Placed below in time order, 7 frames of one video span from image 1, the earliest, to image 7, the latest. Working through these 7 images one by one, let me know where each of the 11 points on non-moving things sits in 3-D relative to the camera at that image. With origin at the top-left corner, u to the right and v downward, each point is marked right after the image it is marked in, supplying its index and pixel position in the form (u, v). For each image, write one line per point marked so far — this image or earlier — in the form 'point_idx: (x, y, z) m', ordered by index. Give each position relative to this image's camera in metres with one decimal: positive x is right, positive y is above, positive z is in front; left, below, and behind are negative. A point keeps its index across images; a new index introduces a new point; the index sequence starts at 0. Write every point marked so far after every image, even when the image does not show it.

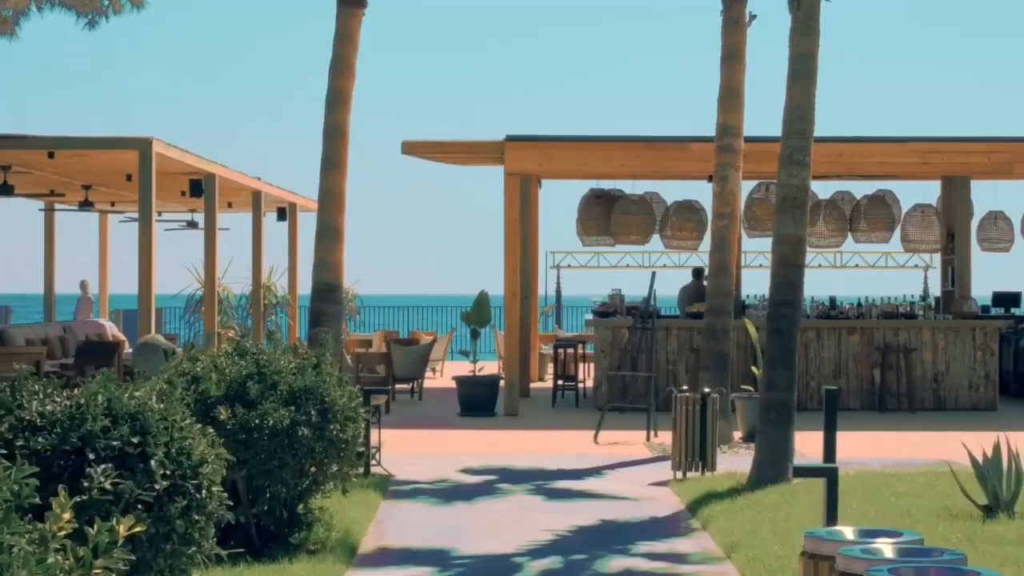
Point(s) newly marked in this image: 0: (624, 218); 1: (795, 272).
0: (+1.4, +0.9, +14.2) m
1: (+2.0, +0.1, +8.2) m
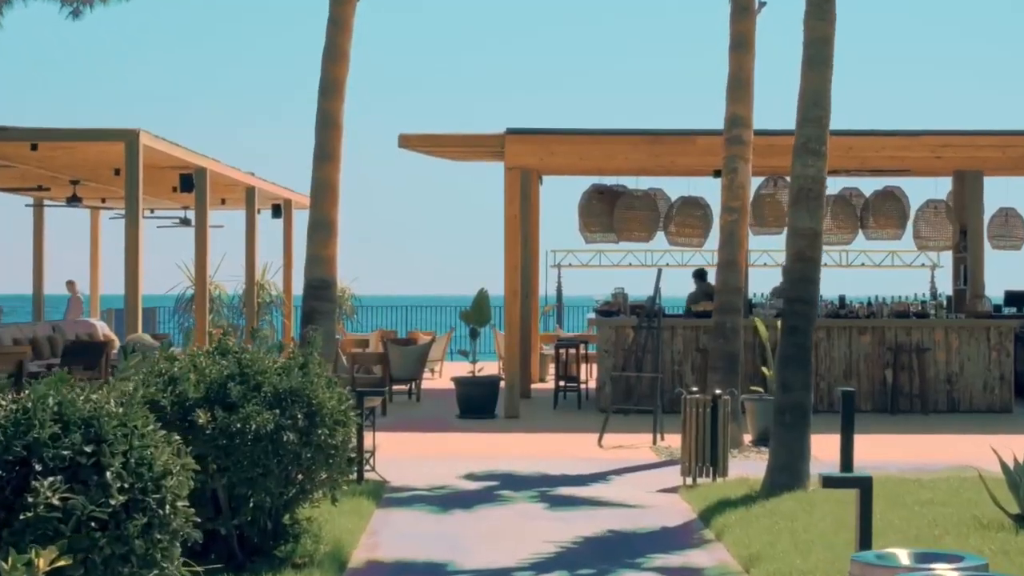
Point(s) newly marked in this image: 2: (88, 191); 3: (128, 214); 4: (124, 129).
0: (+1.4, +0.9, +13.8) m
1: (+2.0, +0.1, +7.8) m
2: (-5.9, +1.3, +15.9) m
3: (-3.9, +0.8, +11.7) m
4: (-3.9, +1.6, +11.7) m
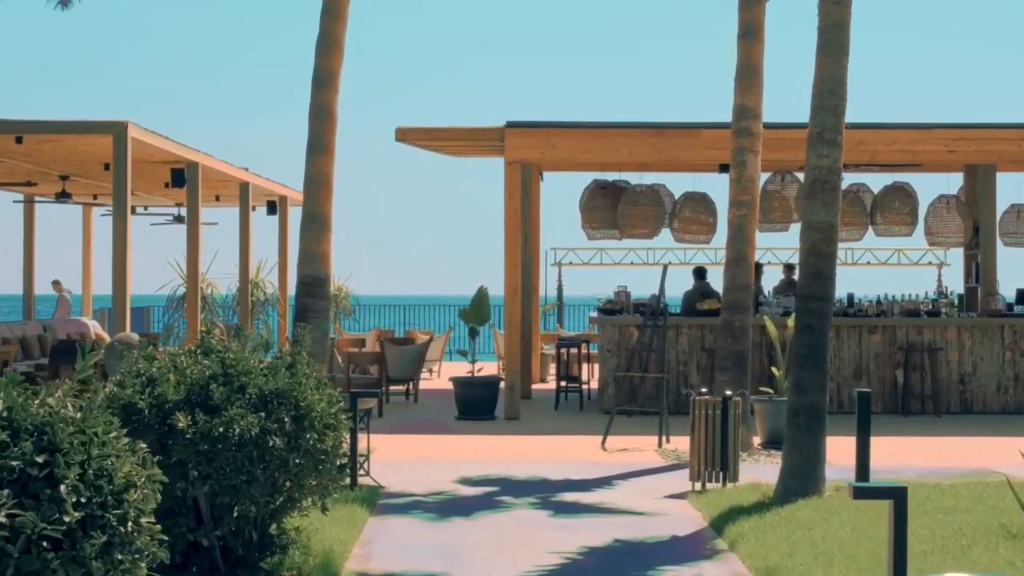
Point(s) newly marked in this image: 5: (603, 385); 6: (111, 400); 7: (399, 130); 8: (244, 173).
0: (+1.4, +0.9, +13.4) m
1: (+2.0, +0.2, +7.4) m
2: (-5.9, +1.4, +15.6) m
3: (-3.9, +0.8, +11.3) m
4: (-3.9, +1.6, +11.3) m
5: (+1.0, -1.1, +12.7) m
6: (-1.8, -0.5, +5.2) m
7: (-1.2, +1.7, +12.6) m
8: (-3.6, +1.6, +15.7) m
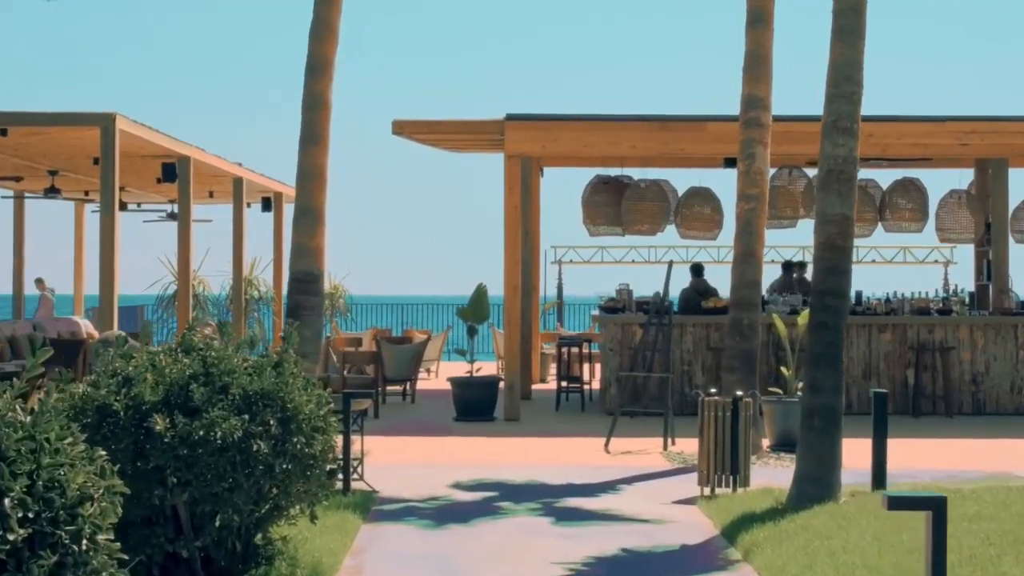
0: (+1.4, +0.9, +13.1) m
1: (+2.0, +0.2, +7.1) m
2: (-5.9, +1.4, +15.2) m
3: (-3.9, +0.8, +11.0) m
4: (-3.9, +1.7, +11.0) m
5: (+1.0, -1.0, +12.3) m
6: (-1.8, -0.5, +4.9) m
7: (-1.2, +1.8, +12.2) m
8: (-3.7, +1.6, +15.4) m
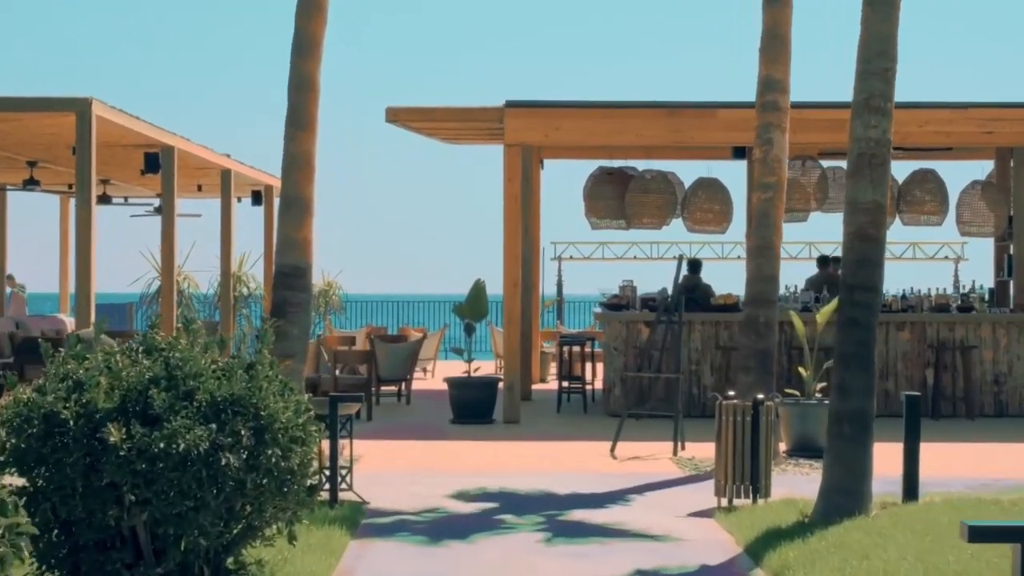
0: (+1.4, +1.0, +12.5) m
1: (+2.0, +0.2, +6.5) m
2: (-5.9, +1.4, +14.6) m
3: (-3.9, +0.8, +10.4) m
4: (-3.9, +1.7, +10.4) m
5: (+1.0, -1.0, +11.7) m
6: (-1.8, -0.4, +4.3) m
7: (-1.2, +1.8, +11.6) m
8: (-3.7, +1.7, +14.8) m
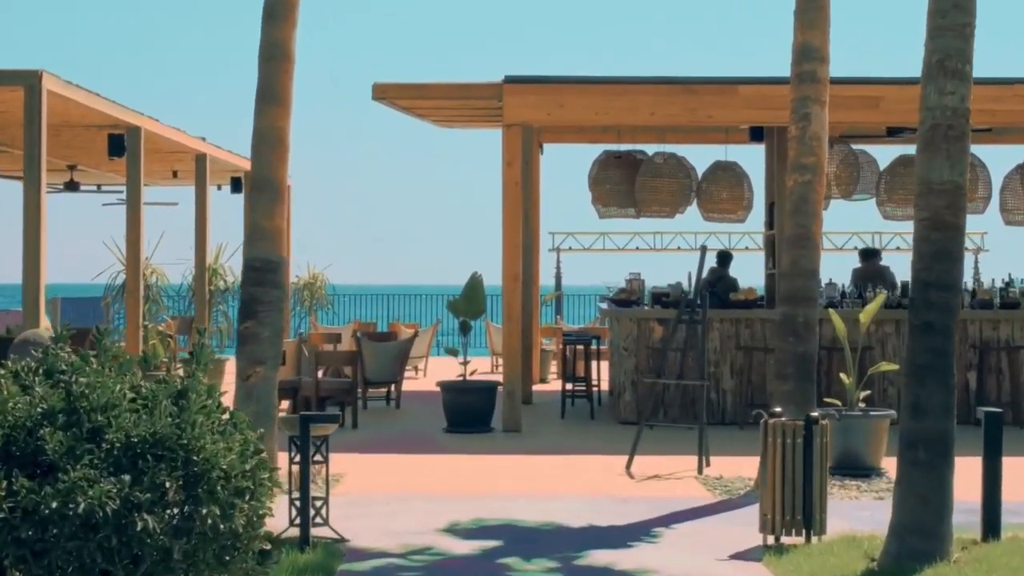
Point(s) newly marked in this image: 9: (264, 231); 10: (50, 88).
0: (+1.4, +1.0, +11.4) m
1: (+2.1, +0.2, +5.4) m
2: (-5.9, +1.5, +13.5) m
3: (-3.9, +0.9, +9.2) m
4: (-3.9, +1.7, +9.2) m
5: (+1.0, -0.9, +10.6) m
6: (-1.7, -0.5, +3.2) m
7: (-1.2, +1.8, +10.5) m
8: (-3.7, +1.7, +13.6) m
9: (-1.6, +0.4, +7.3) m
10: (-3.8, +1.6, +9.5) m
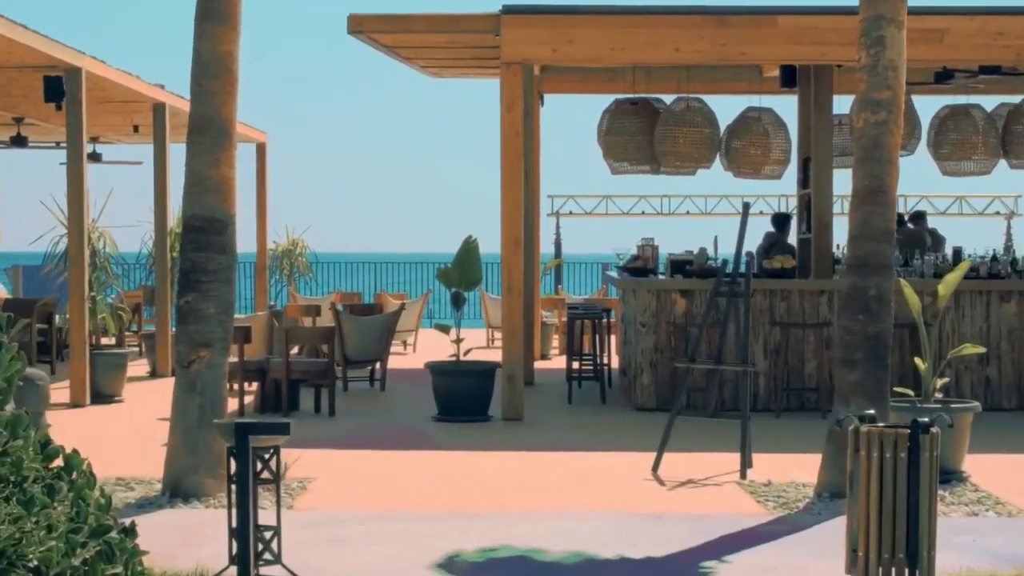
0: (+1.4, +1.3, +9.9) m
1: (+2.1, +0.4, +4.0) m
2: (-5.9, +1.9, +11.9) m
3: (-3.9, +1.1, +7.7) m
4: (-3.9, +2.0, +7.7) m
5: (+1.0, -0.7, +9.2) m
6: (-1.7, -0.4, +1.7) m
7: (-1.2, +2.1, +9.0) m
8: (-3.7, +2.1, +12.1) m
9: (-1.6, +0.5, +5.8) m
10: (-3.8, +1.9, +7.9) m
